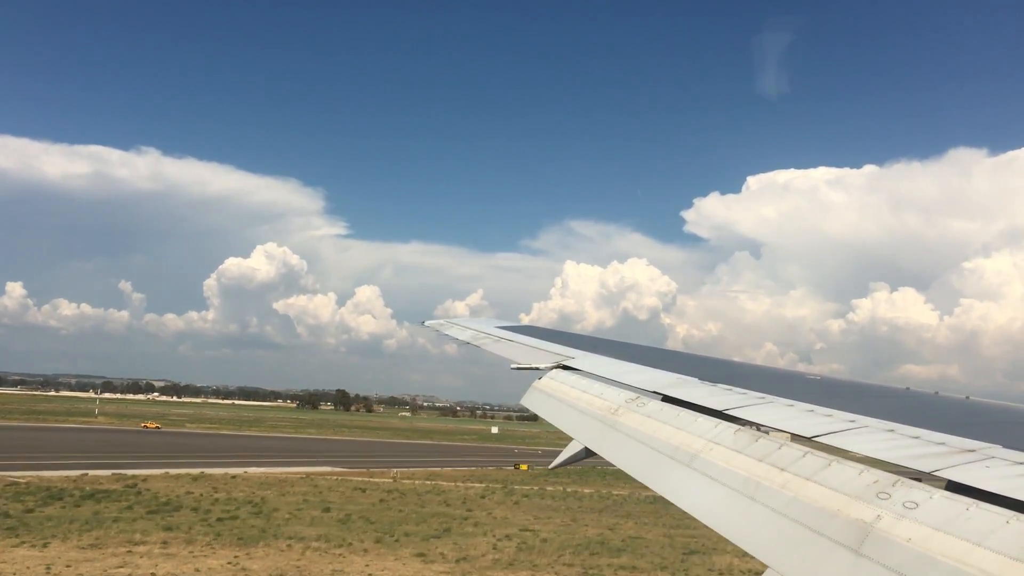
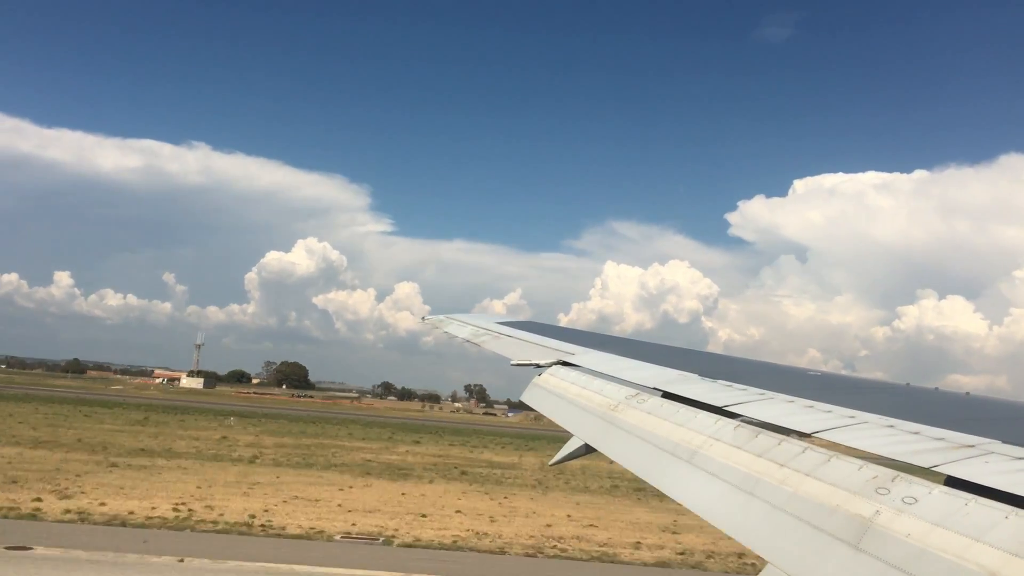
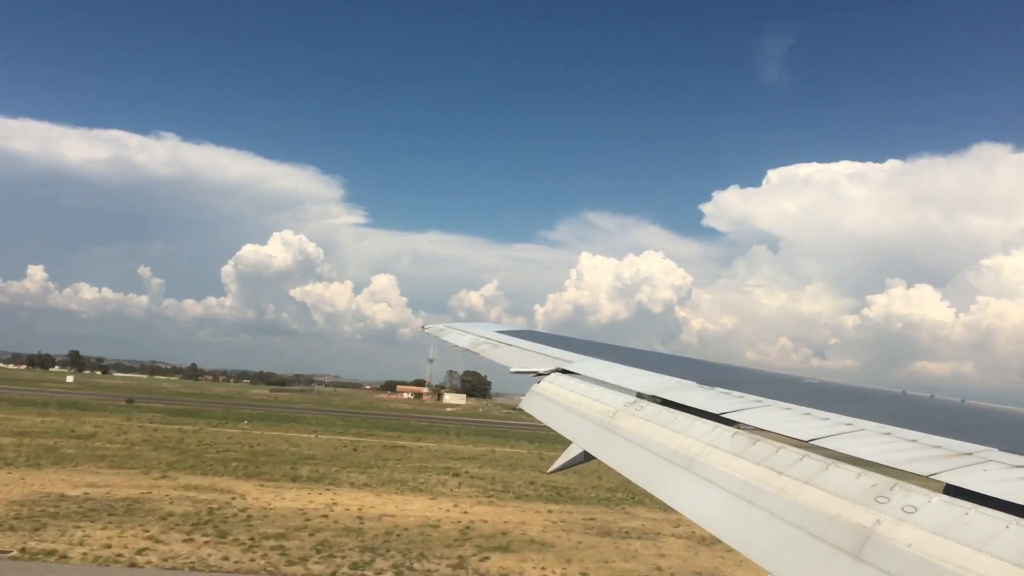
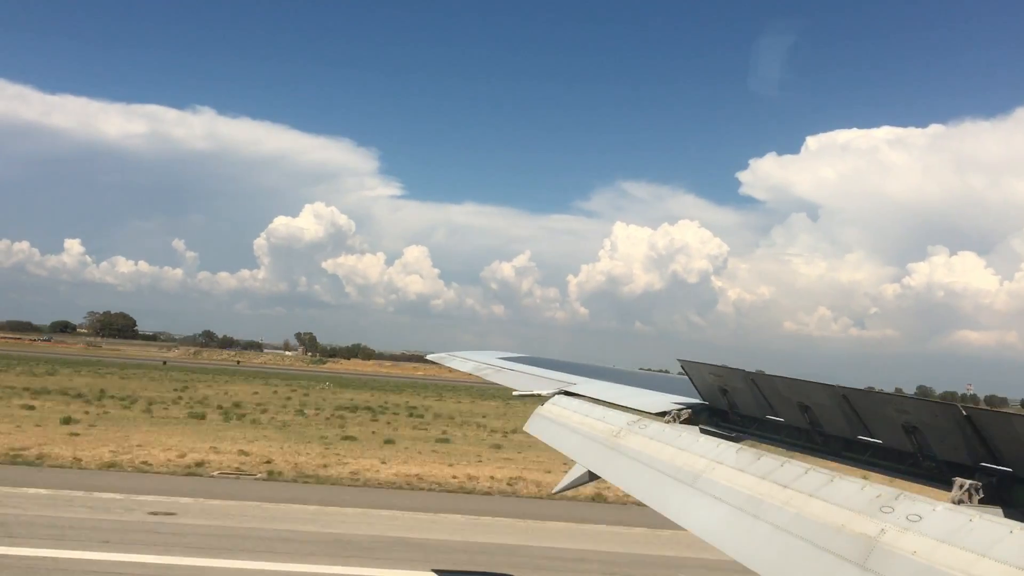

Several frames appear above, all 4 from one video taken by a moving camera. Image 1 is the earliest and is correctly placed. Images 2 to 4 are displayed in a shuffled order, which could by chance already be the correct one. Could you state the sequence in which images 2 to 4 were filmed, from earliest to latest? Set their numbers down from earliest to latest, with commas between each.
3, 2, 4
